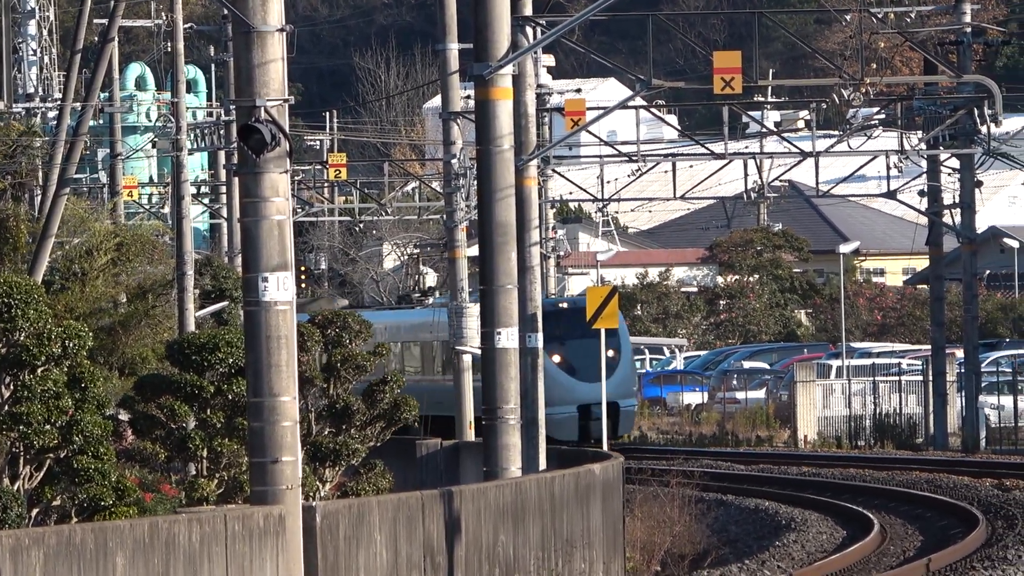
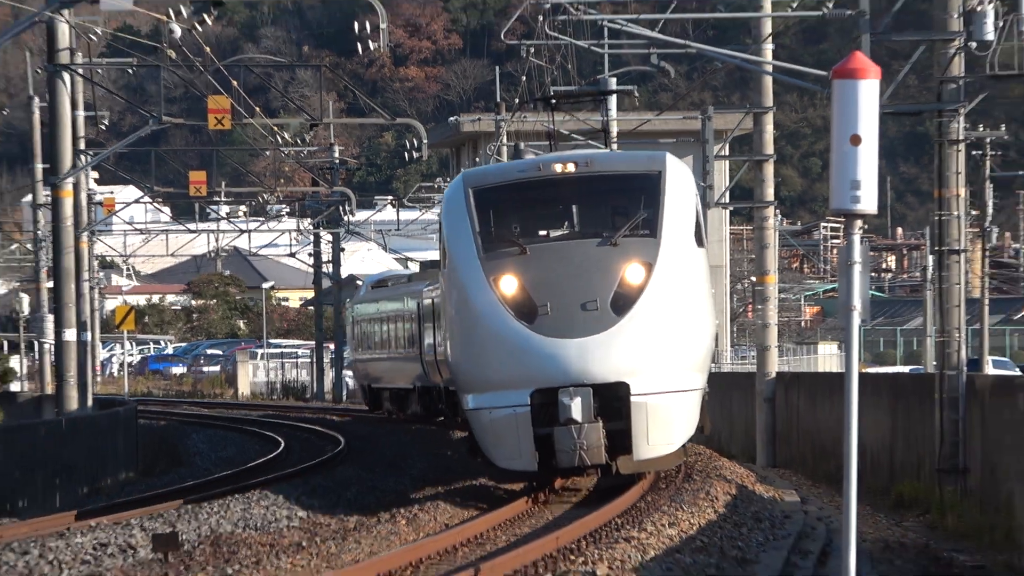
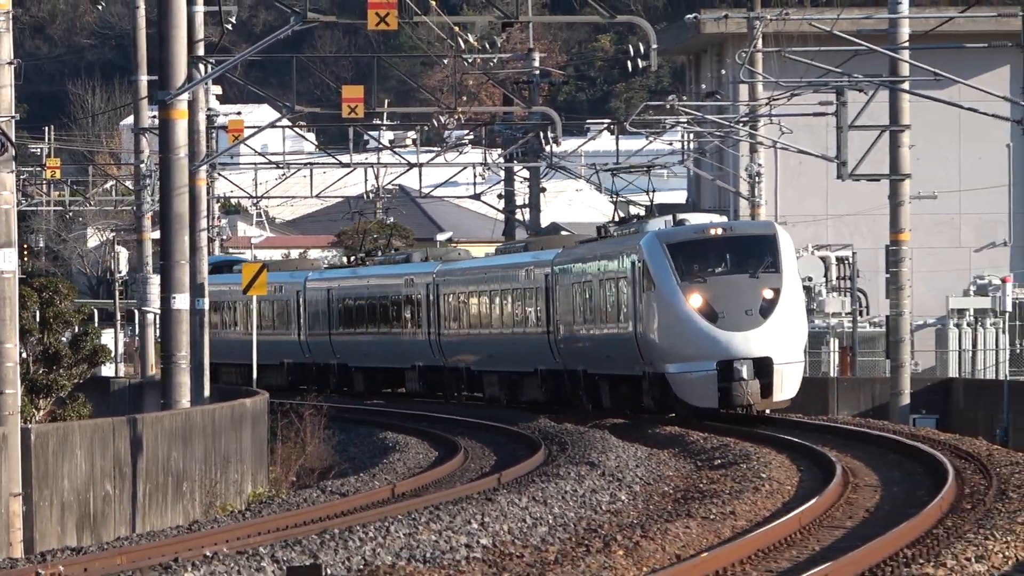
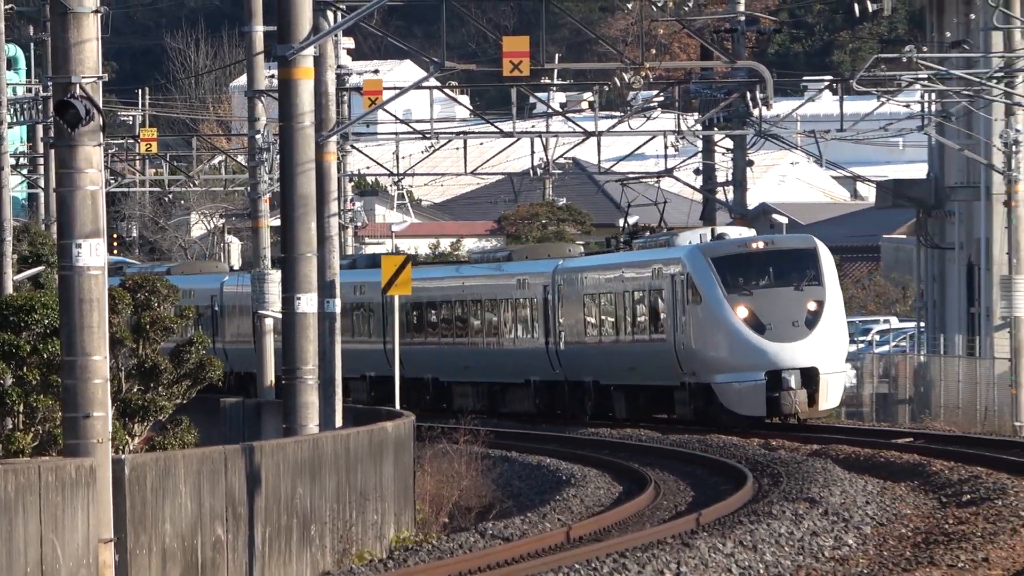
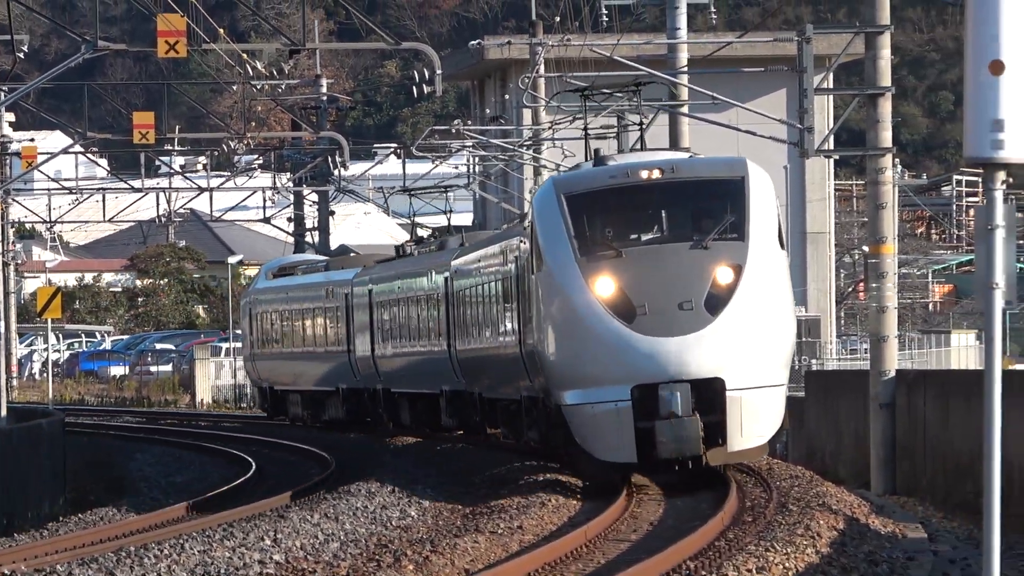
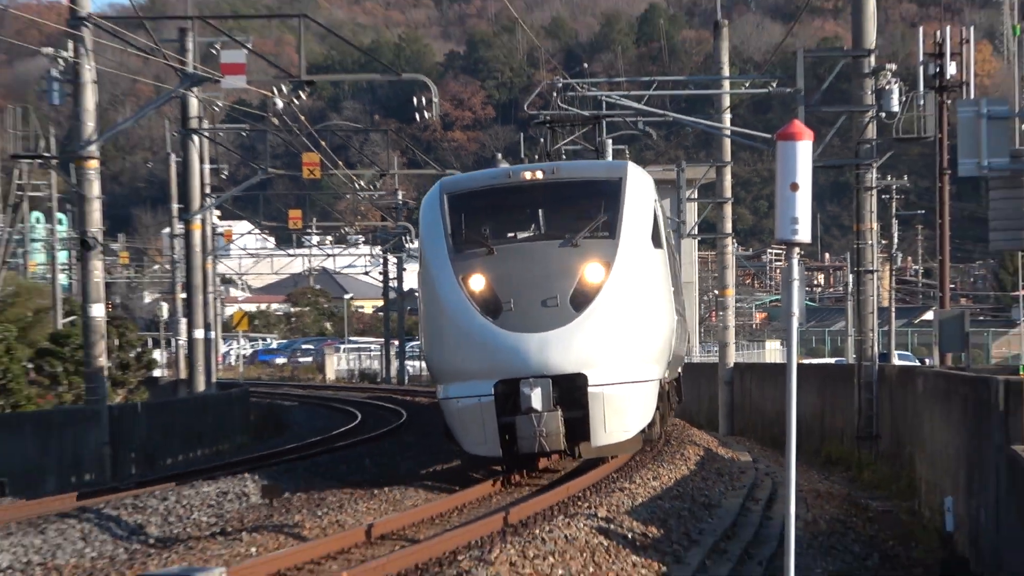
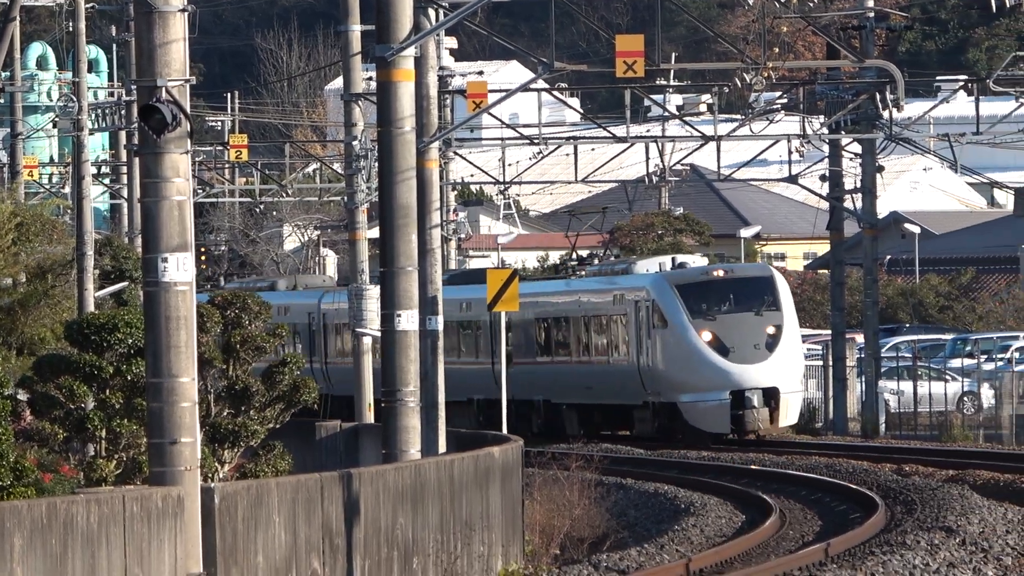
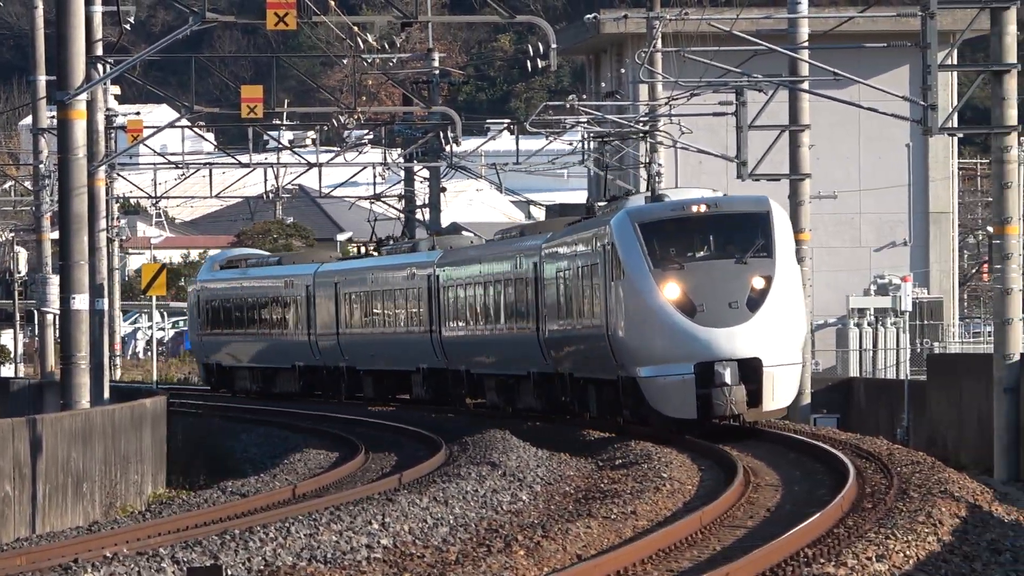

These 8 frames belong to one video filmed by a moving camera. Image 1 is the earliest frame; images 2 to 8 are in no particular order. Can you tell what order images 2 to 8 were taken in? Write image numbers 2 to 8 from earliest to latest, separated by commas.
7, 4, 3, 8, 5, 2, 6
